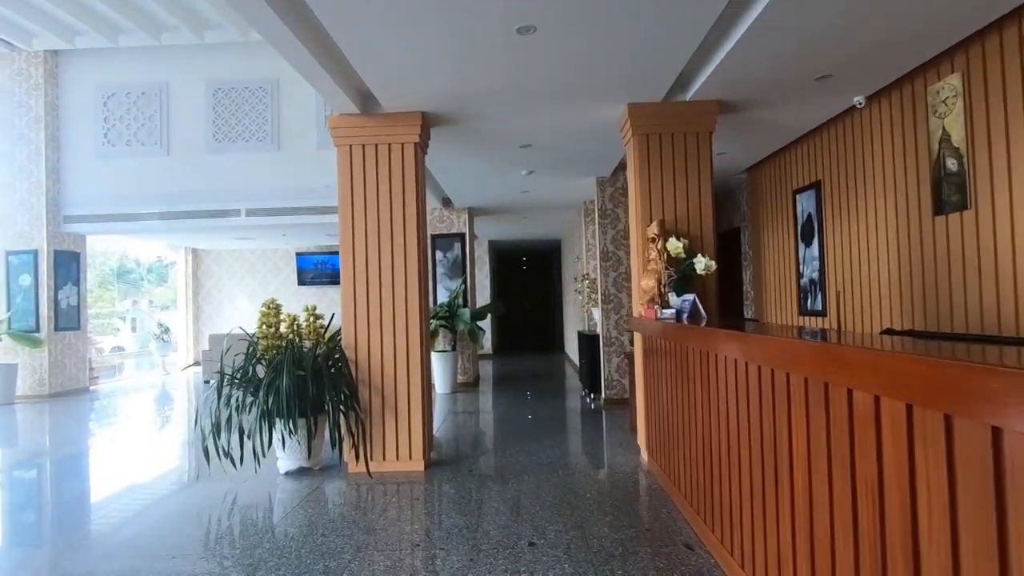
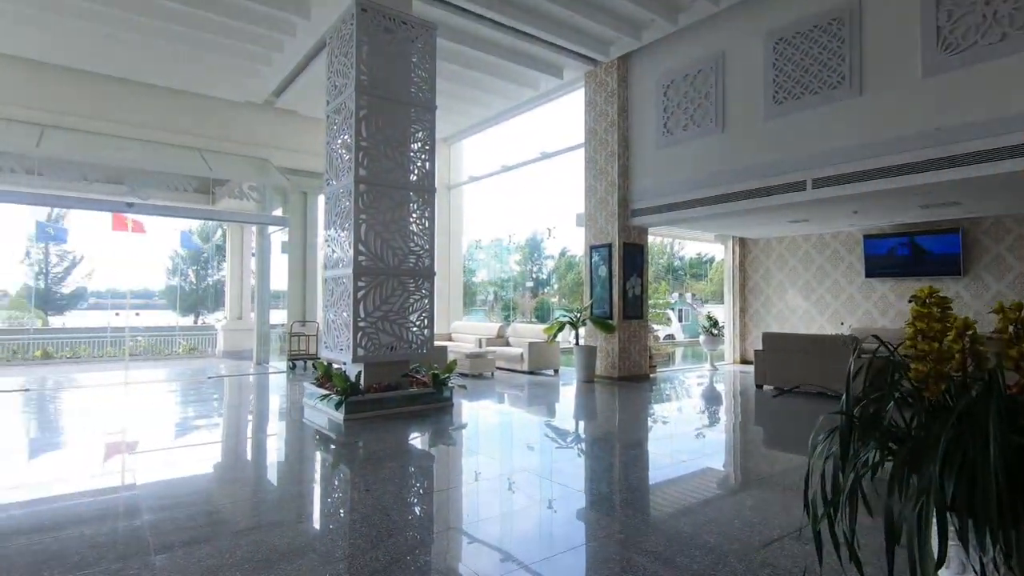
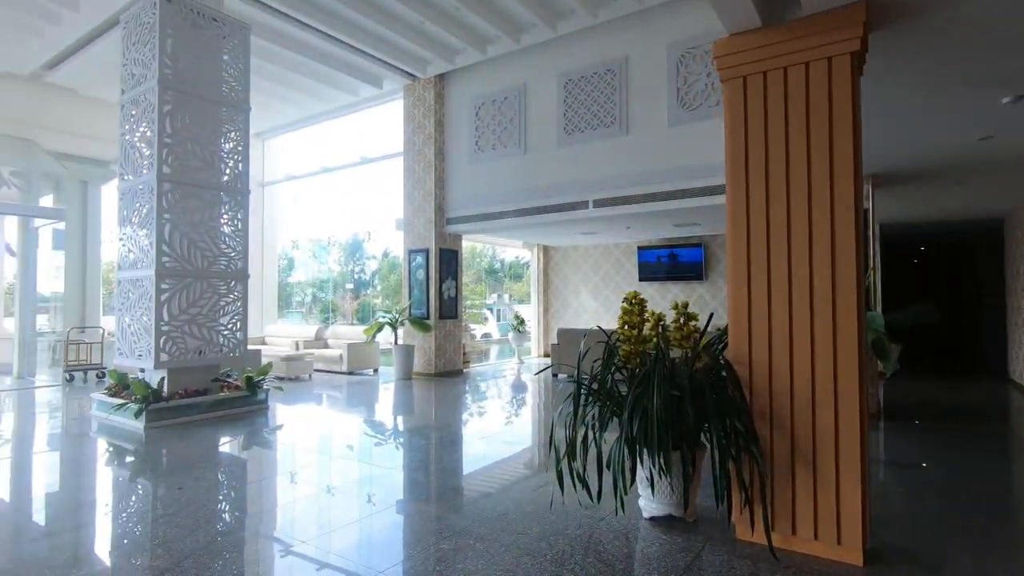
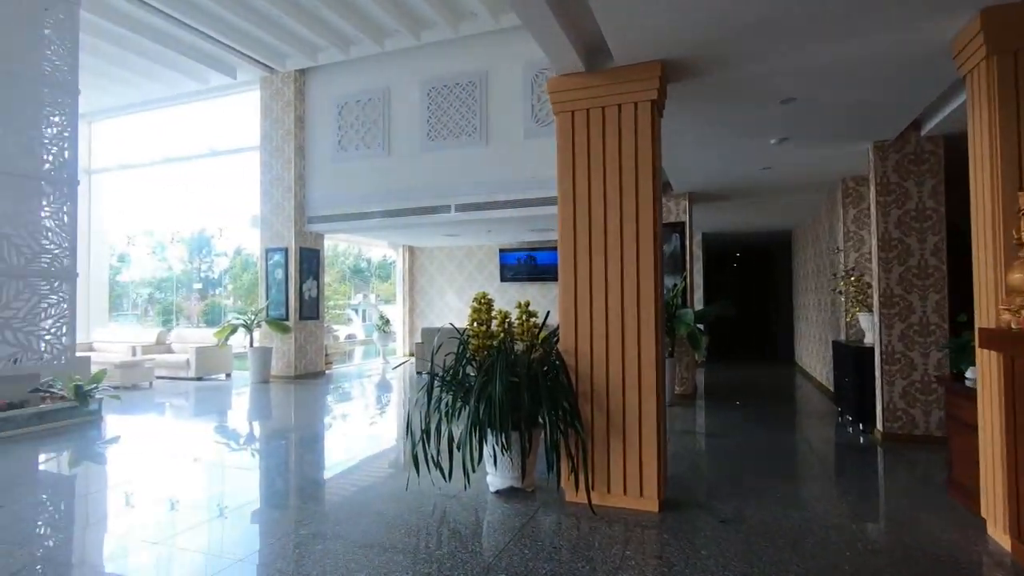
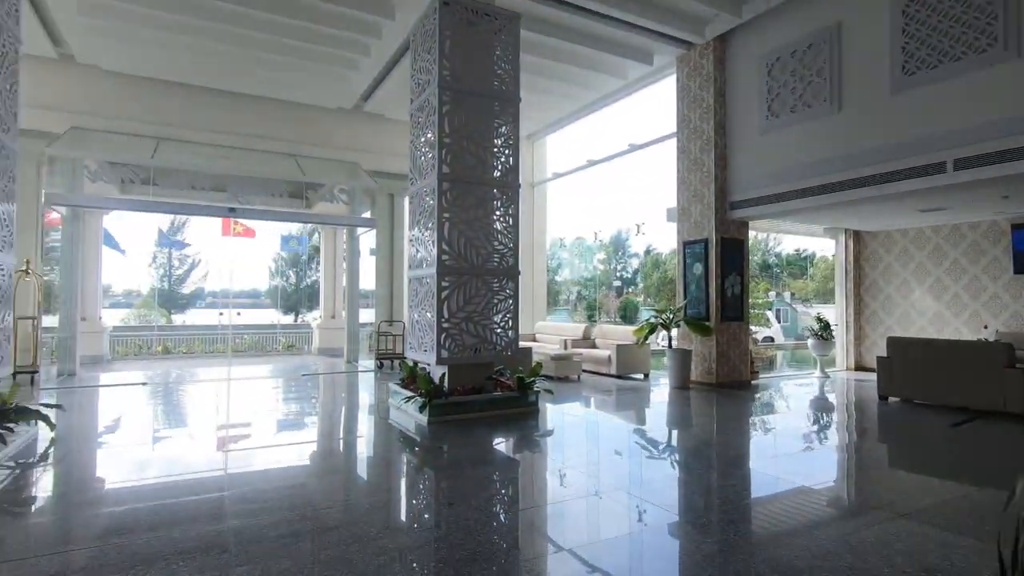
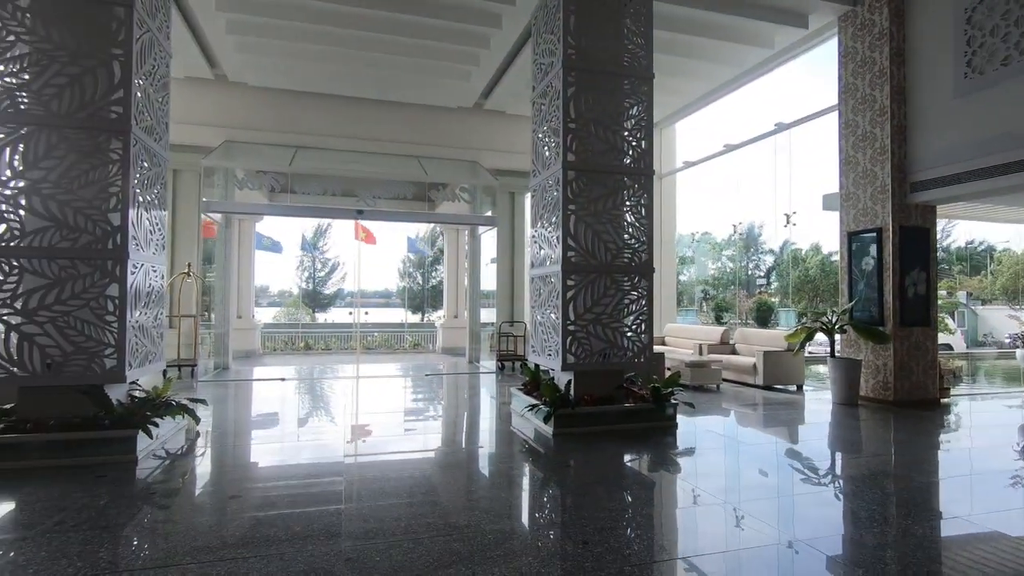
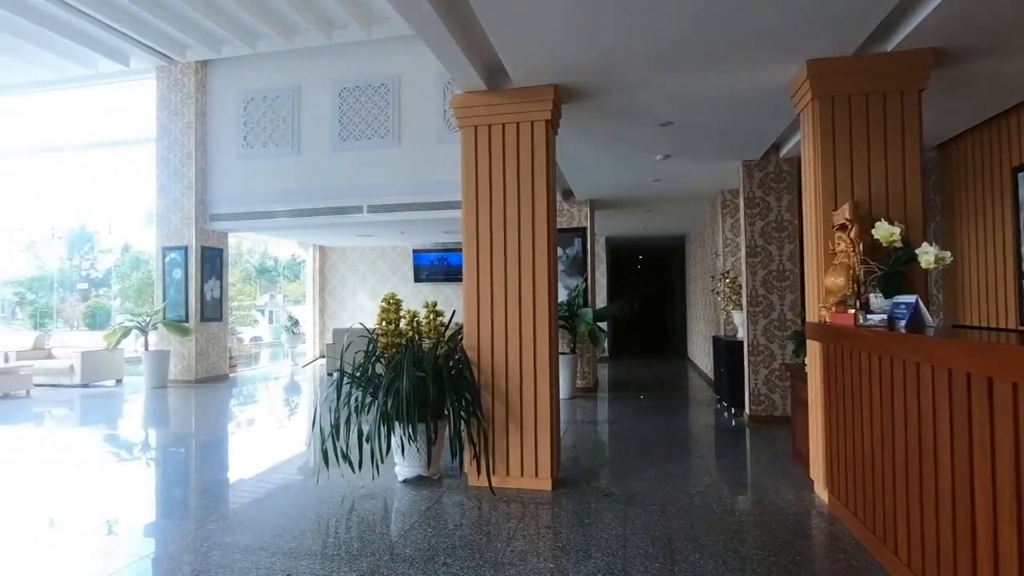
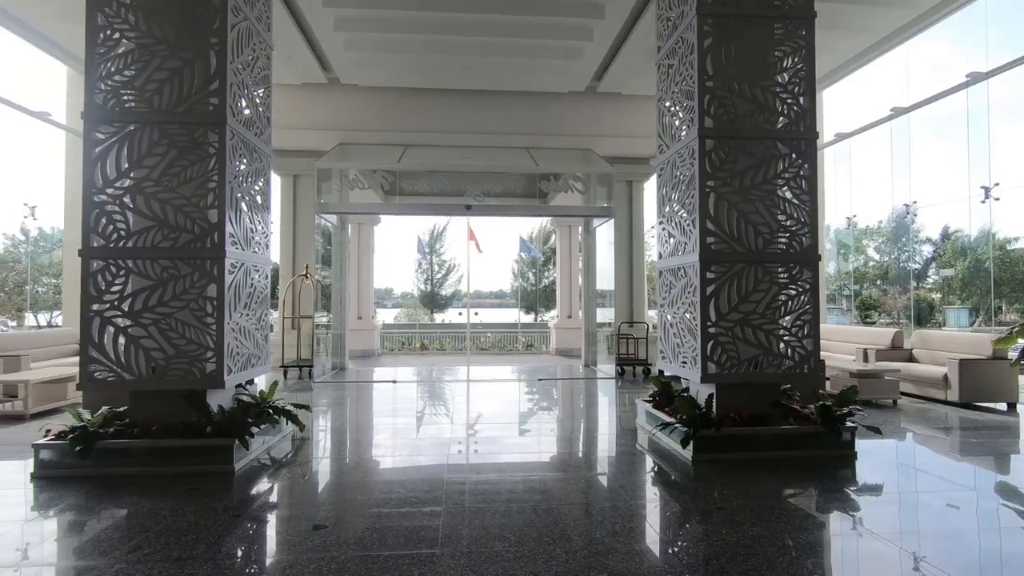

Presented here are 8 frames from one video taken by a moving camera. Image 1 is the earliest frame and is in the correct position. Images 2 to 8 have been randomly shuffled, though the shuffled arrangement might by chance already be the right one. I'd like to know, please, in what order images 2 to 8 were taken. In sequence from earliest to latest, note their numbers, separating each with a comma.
7, 4, 3, 2, 5, 6, 8
